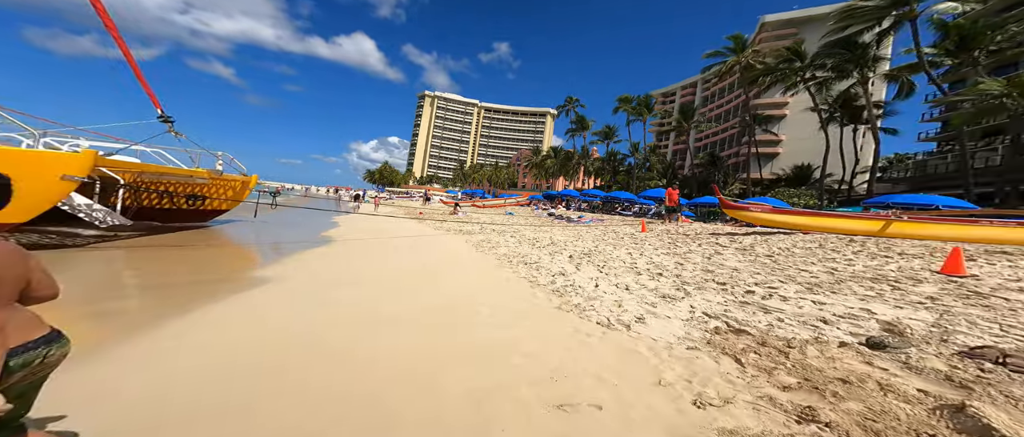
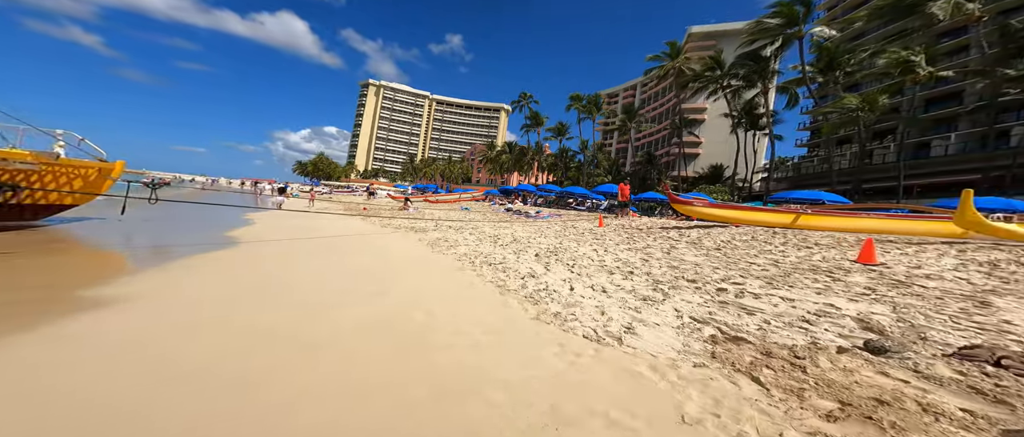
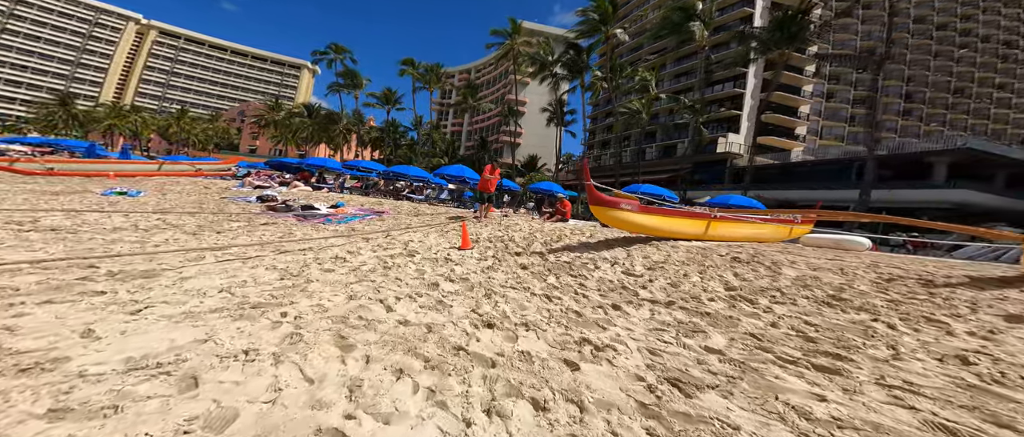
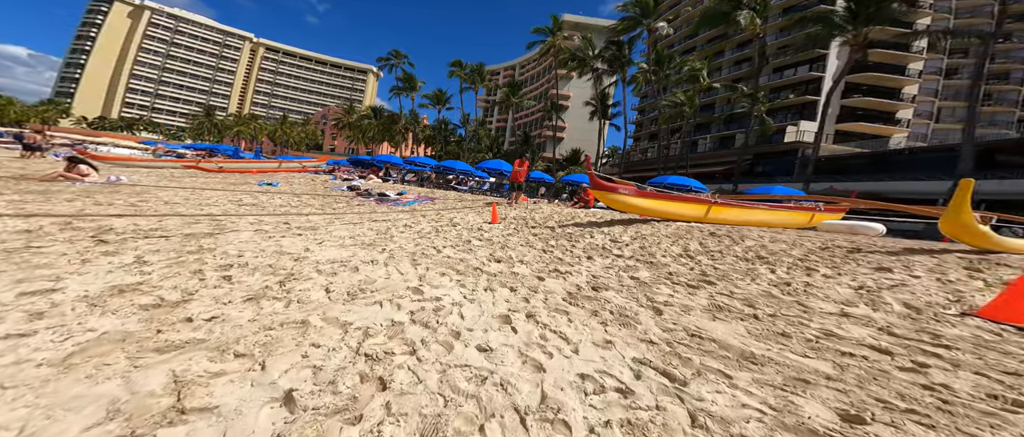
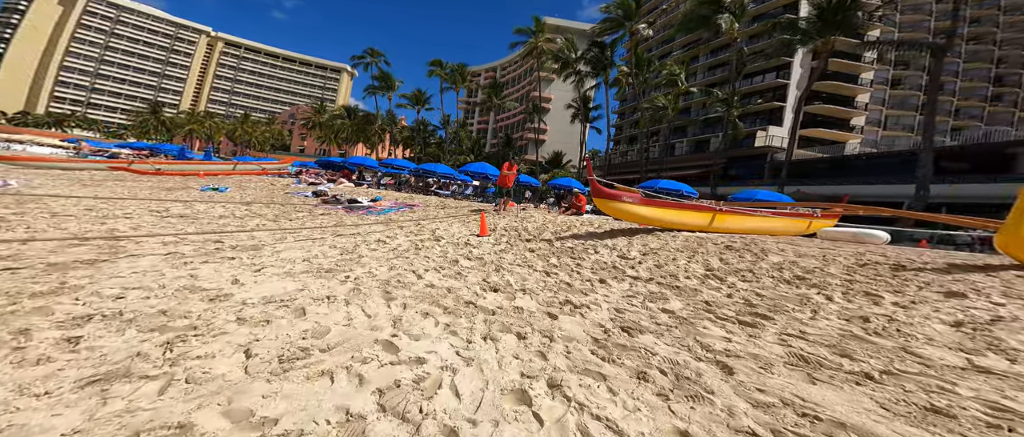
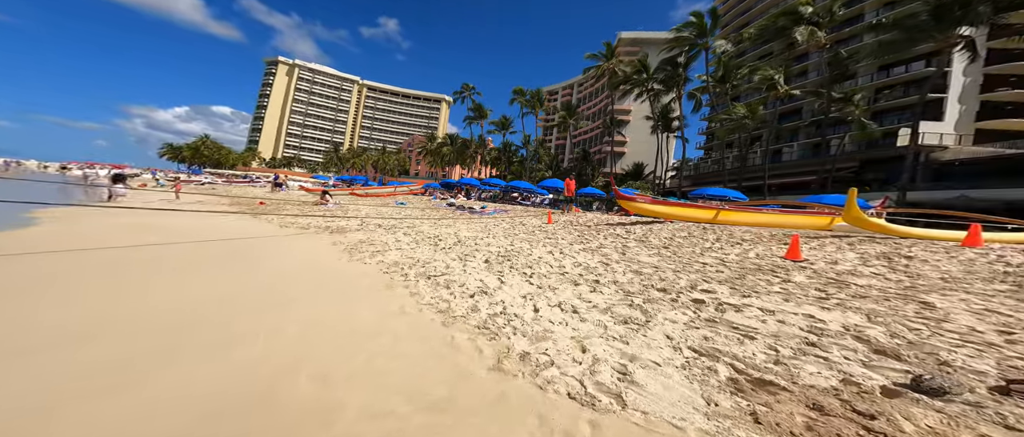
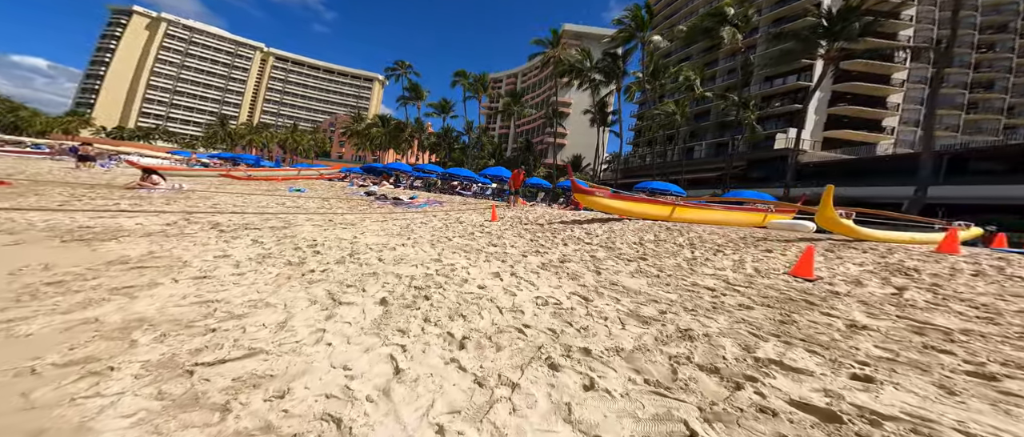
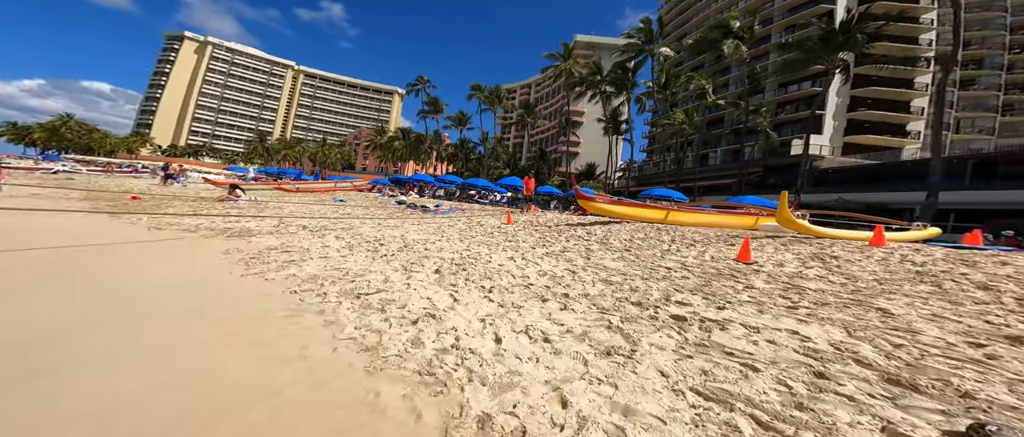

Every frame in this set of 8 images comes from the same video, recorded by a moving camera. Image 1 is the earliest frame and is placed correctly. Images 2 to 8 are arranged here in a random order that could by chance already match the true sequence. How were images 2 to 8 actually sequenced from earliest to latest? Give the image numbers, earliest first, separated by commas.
2, 6, 8, 7, 4, 5, 3
